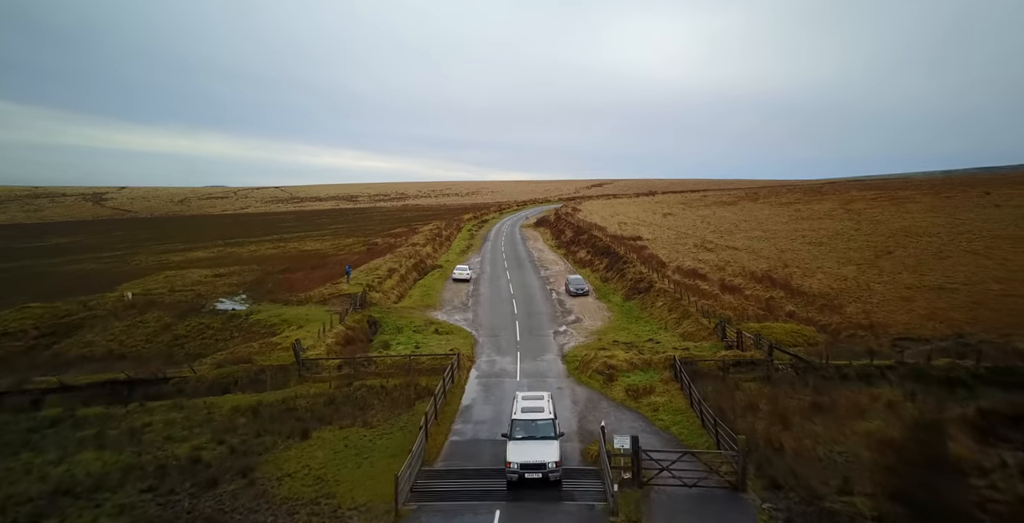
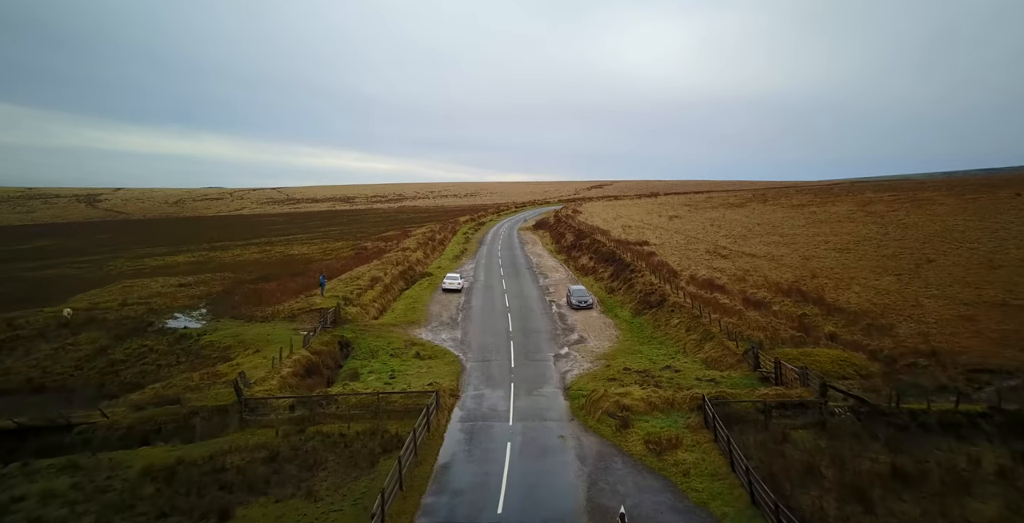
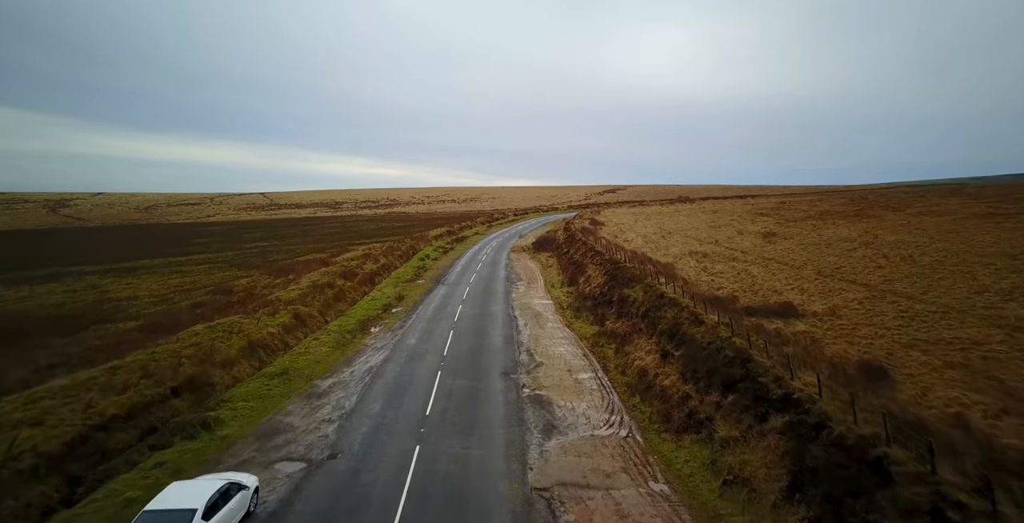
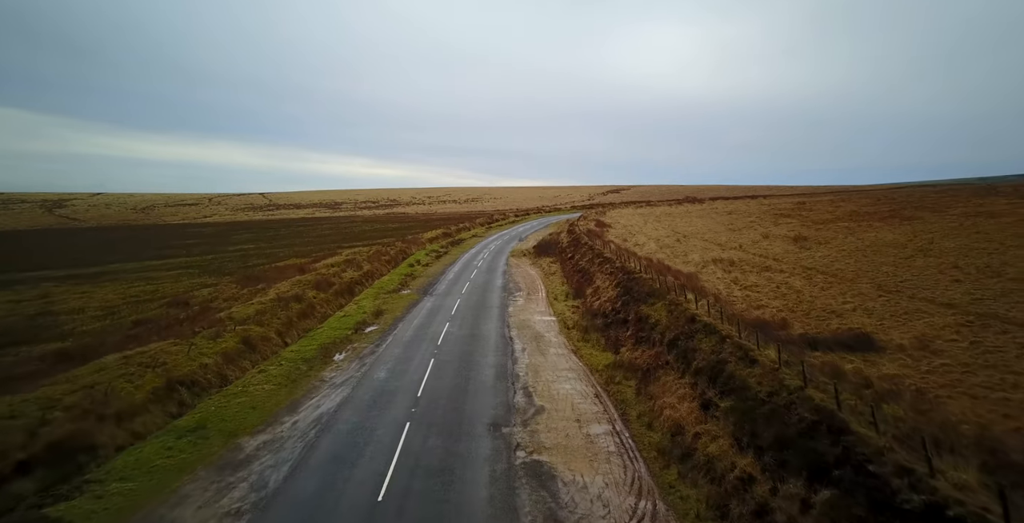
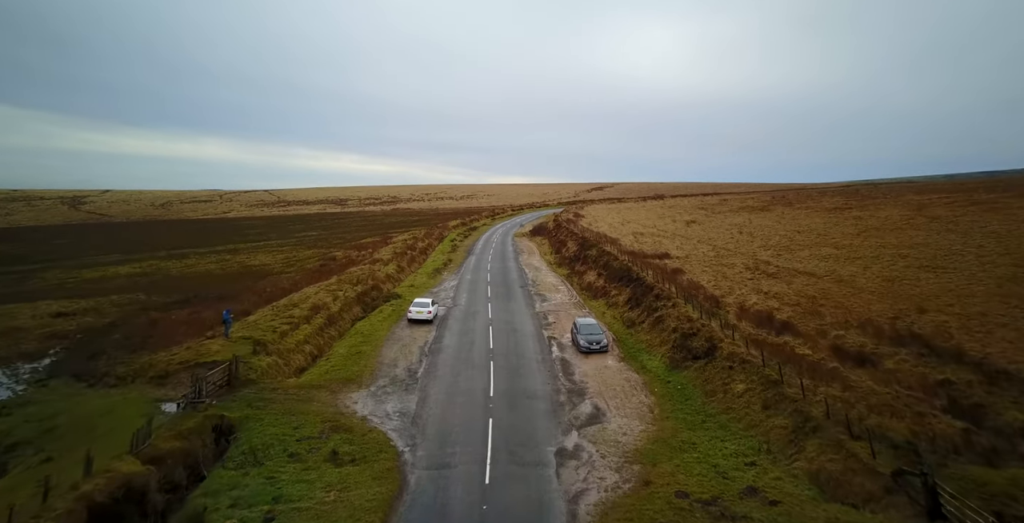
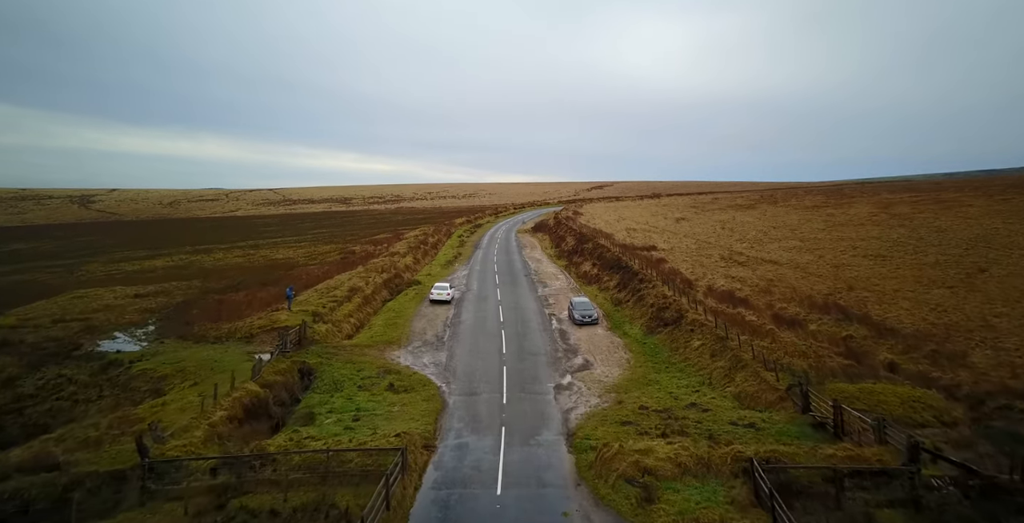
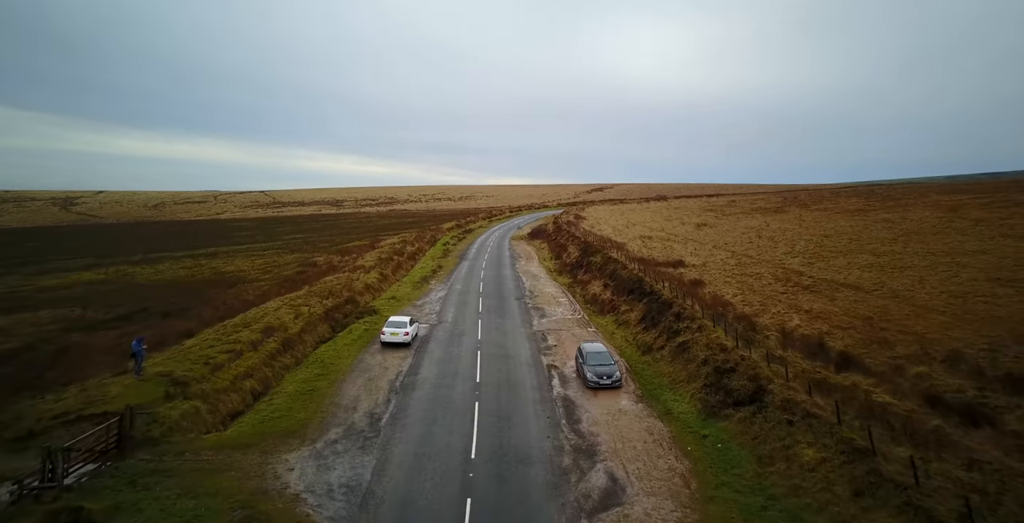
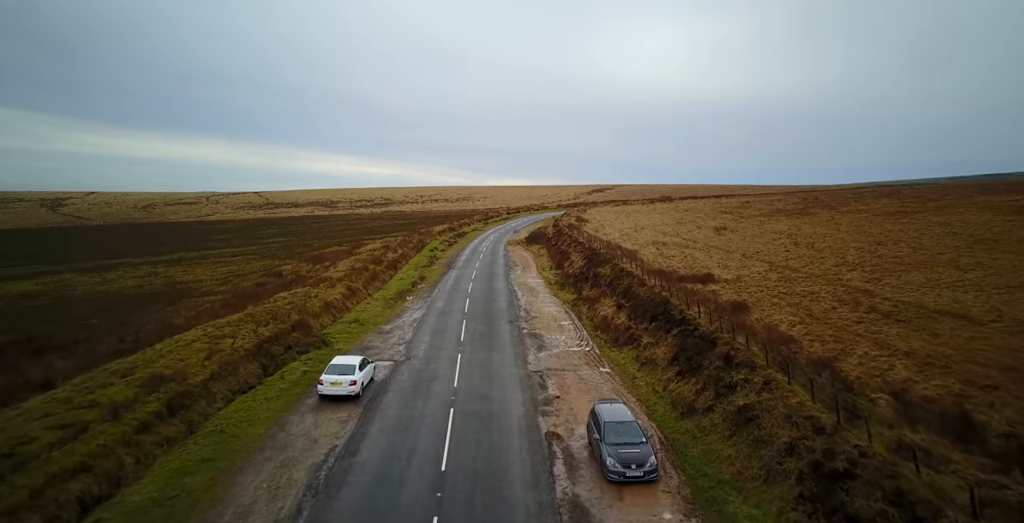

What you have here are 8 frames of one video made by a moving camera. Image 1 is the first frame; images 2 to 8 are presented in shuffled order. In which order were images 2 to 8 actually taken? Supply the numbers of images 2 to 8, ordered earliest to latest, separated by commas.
2, 6, 5, 7, 8, 3, 4
